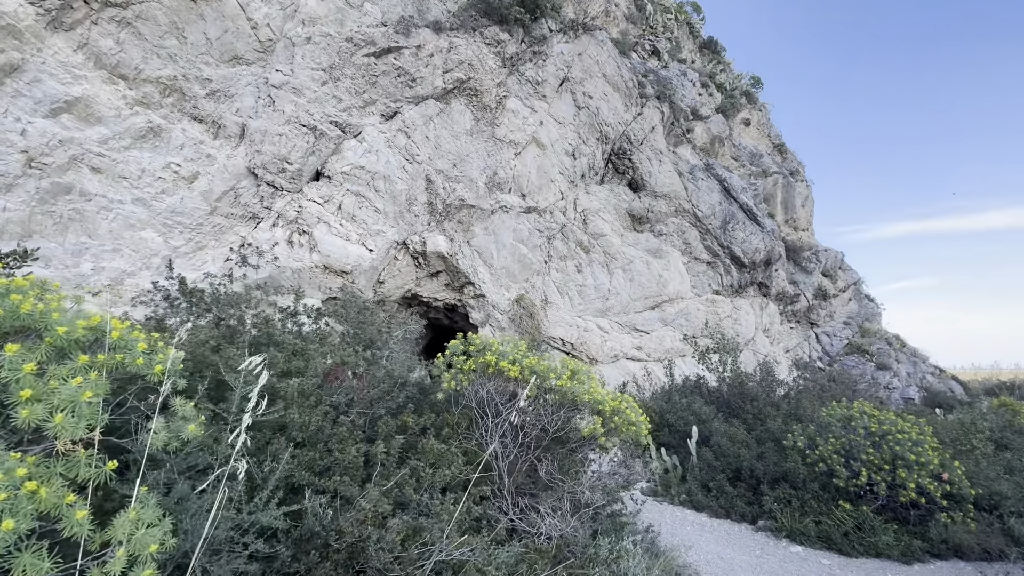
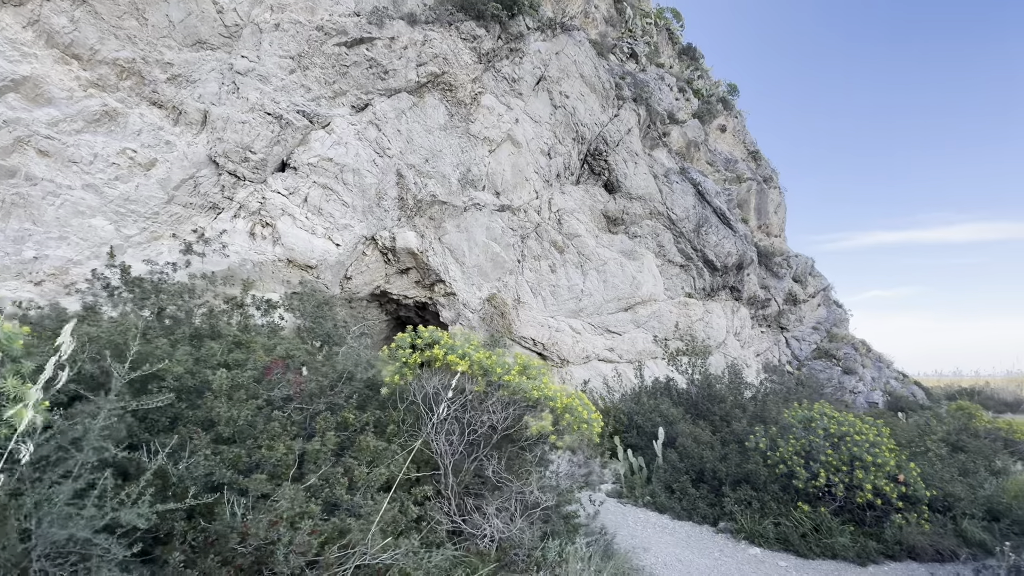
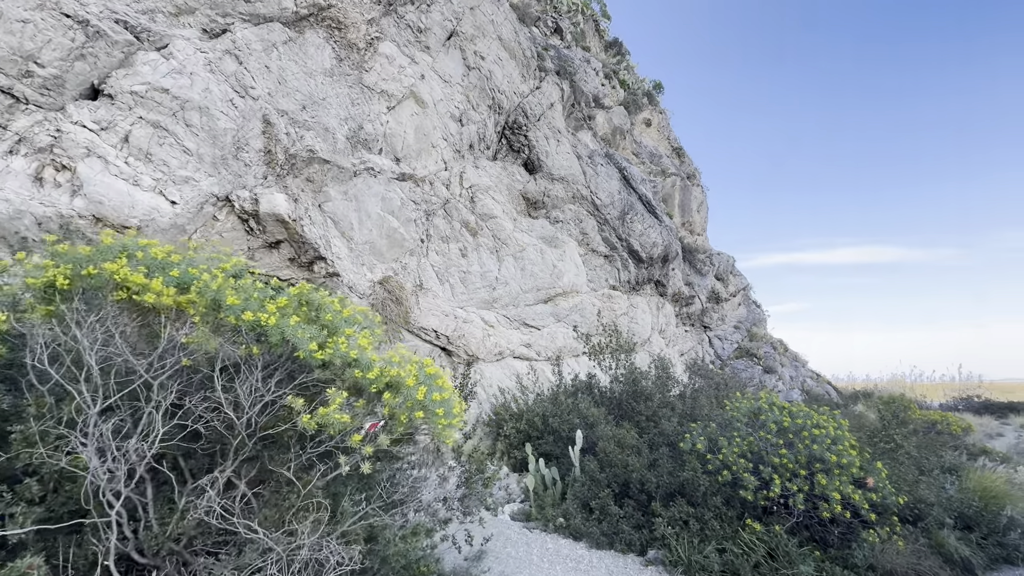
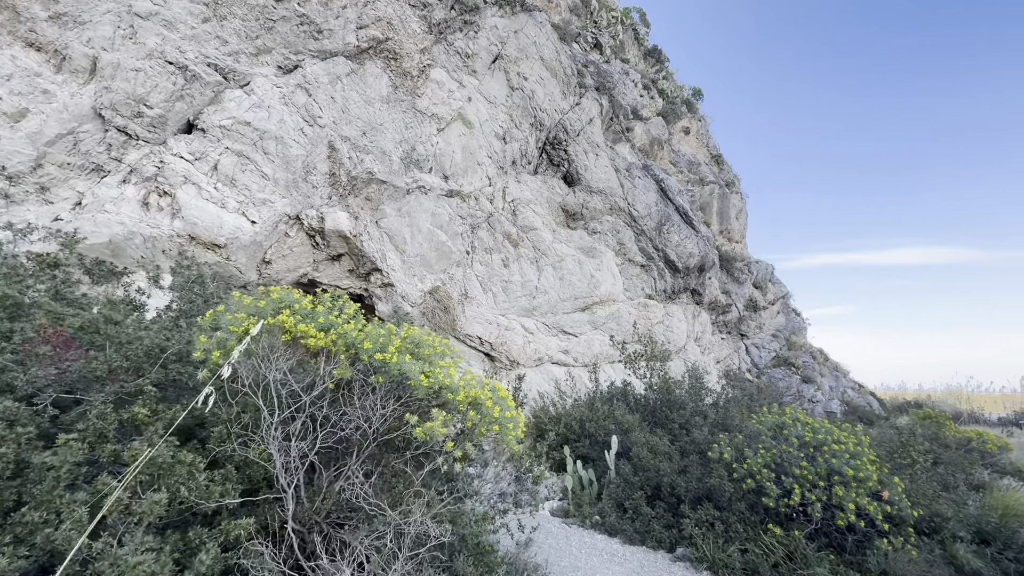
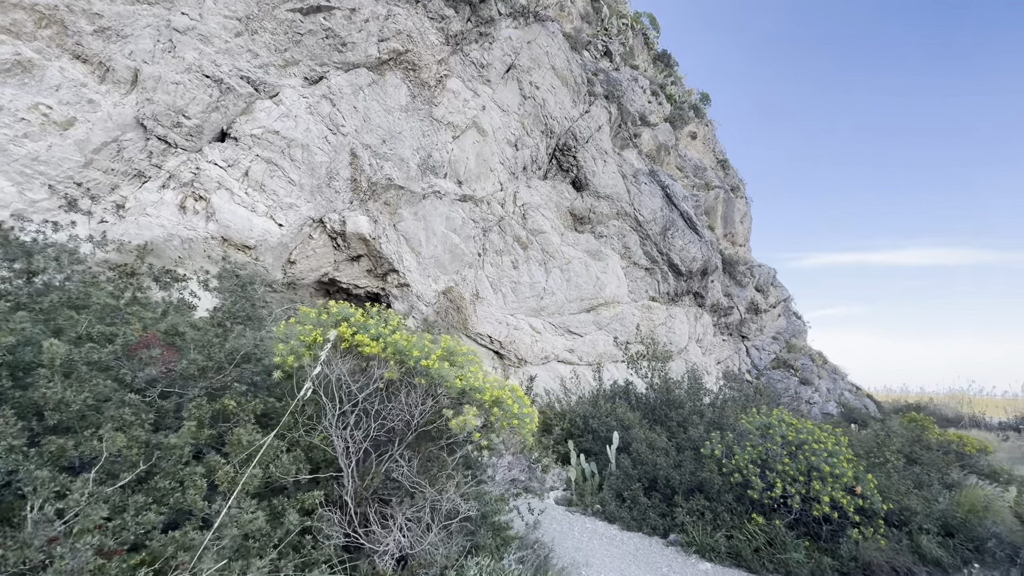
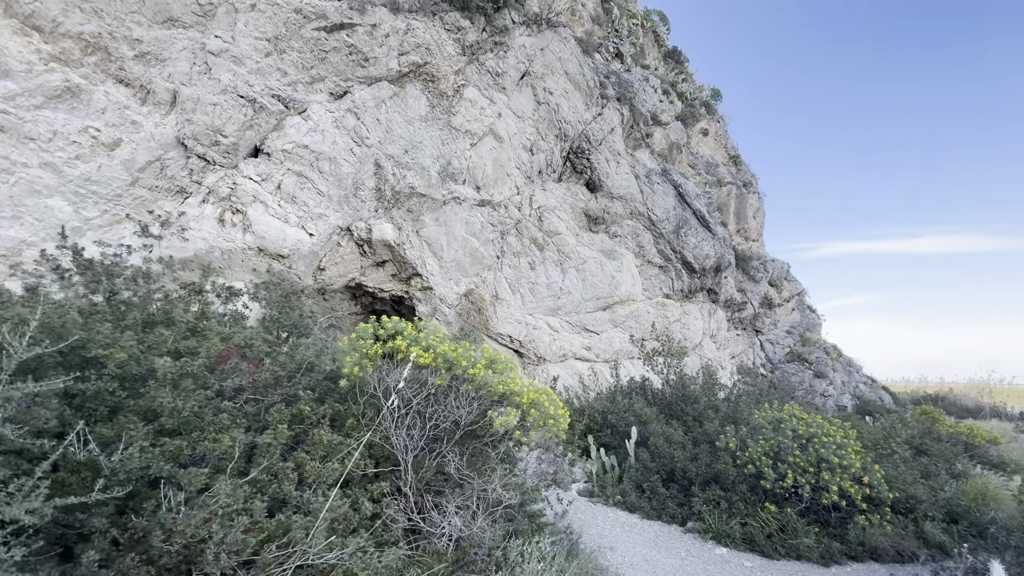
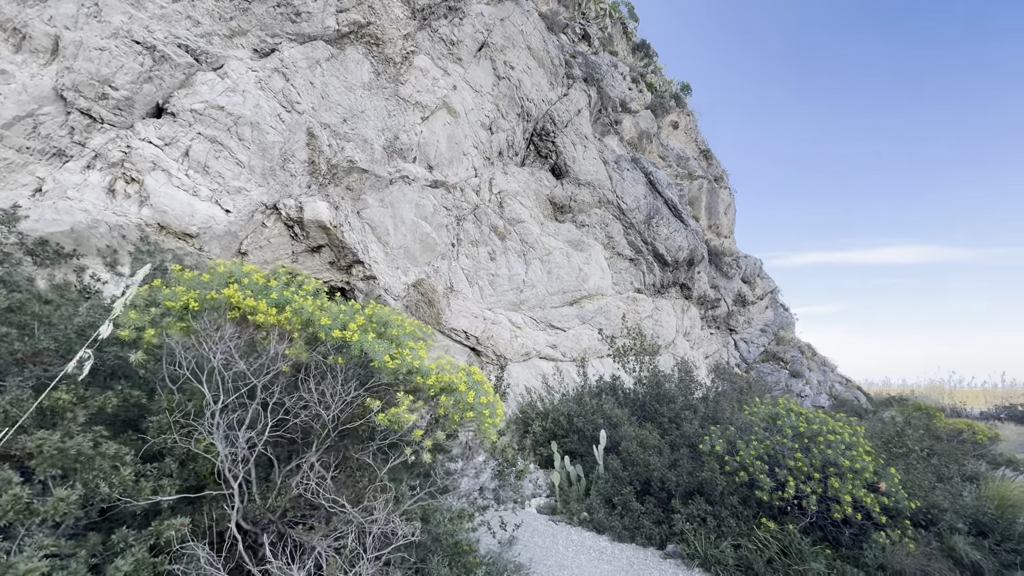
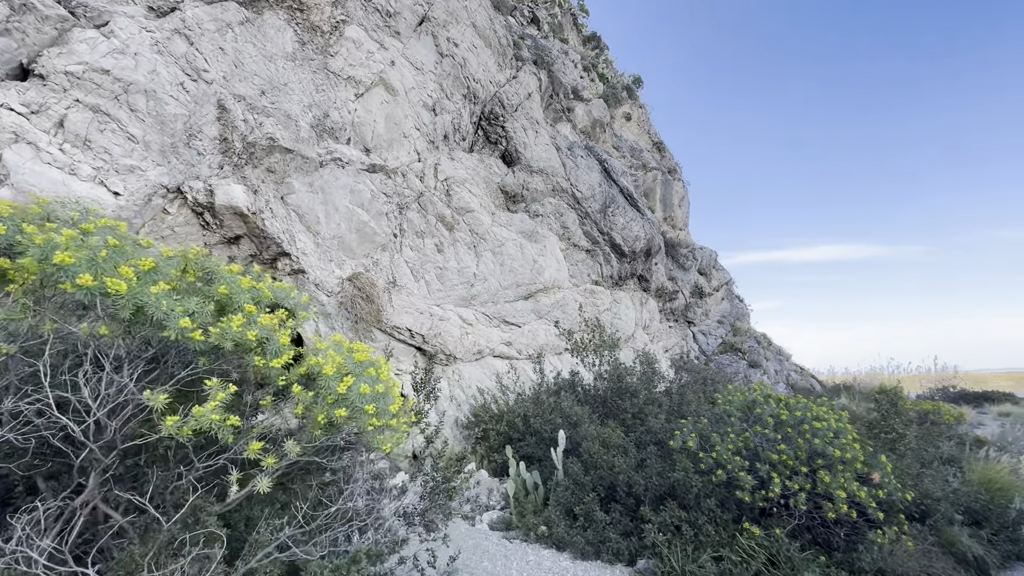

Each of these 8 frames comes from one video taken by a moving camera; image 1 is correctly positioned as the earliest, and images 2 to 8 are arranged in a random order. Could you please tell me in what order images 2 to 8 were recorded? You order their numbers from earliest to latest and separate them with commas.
2, 6, 5, 4, 7, 3, 8
